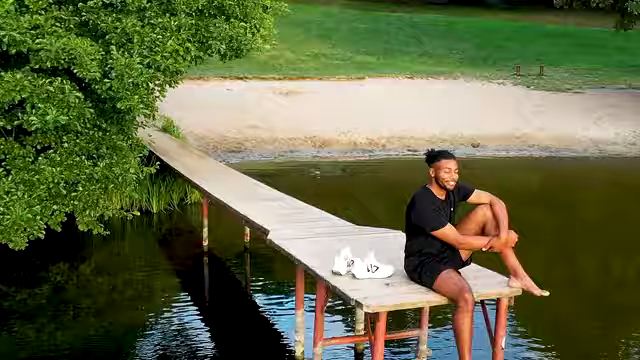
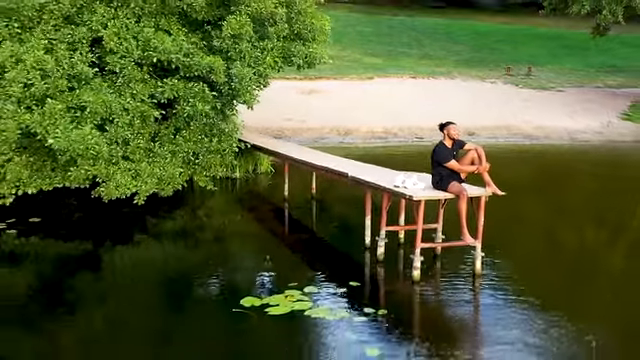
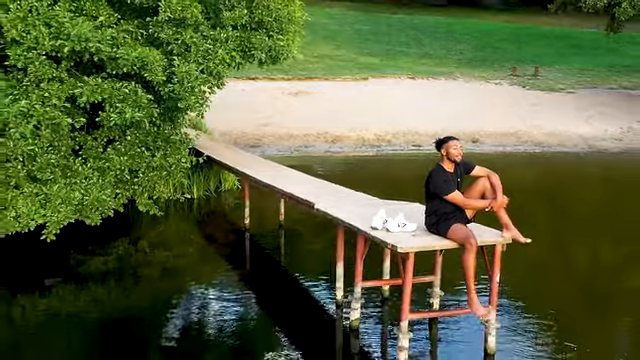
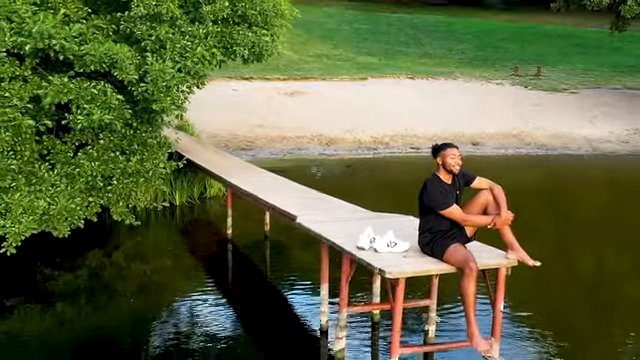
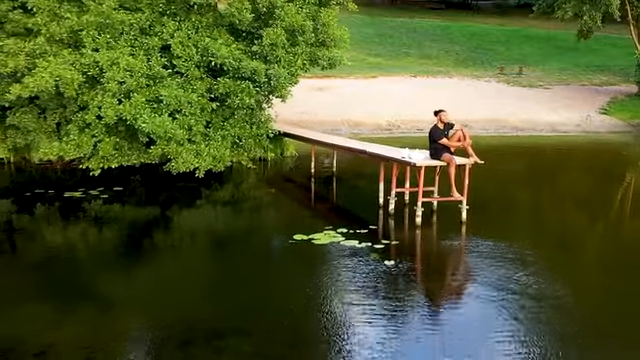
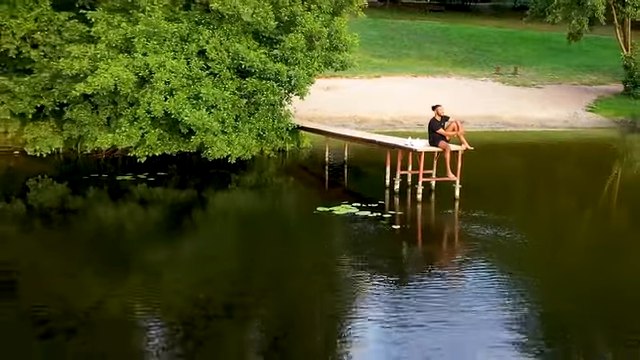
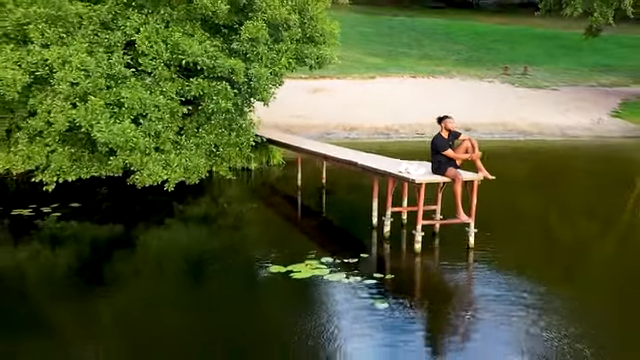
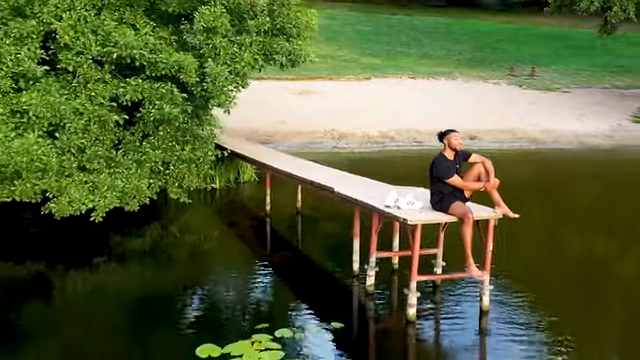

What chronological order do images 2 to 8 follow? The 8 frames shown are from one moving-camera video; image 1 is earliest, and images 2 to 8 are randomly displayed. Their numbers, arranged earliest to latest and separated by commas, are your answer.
4, 3, 8, 2, 7, 5, 6
